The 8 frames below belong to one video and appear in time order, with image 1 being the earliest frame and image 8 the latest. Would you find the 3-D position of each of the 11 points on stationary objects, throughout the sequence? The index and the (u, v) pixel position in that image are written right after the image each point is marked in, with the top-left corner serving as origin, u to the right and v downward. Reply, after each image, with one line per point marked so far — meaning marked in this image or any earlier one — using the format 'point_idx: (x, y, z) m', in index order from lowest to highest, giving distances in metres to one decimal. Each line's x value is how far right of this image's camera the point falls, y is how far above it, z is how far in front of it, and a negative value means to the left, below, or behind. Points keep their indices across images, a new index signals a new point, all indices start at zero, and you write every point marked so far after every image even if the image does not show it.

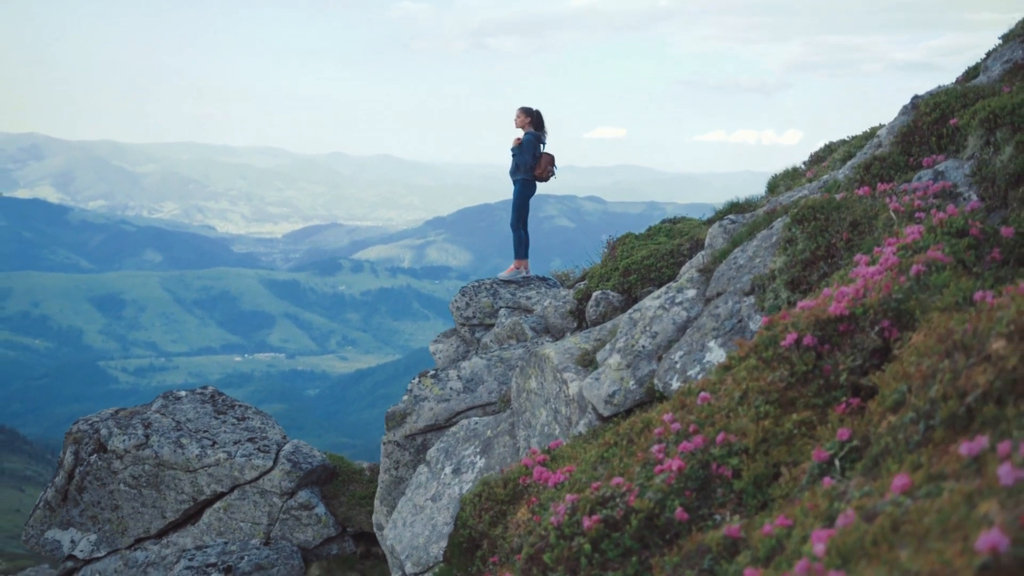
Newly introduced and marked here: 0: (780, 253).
0: (+4.6, +0.6, +19.4) m
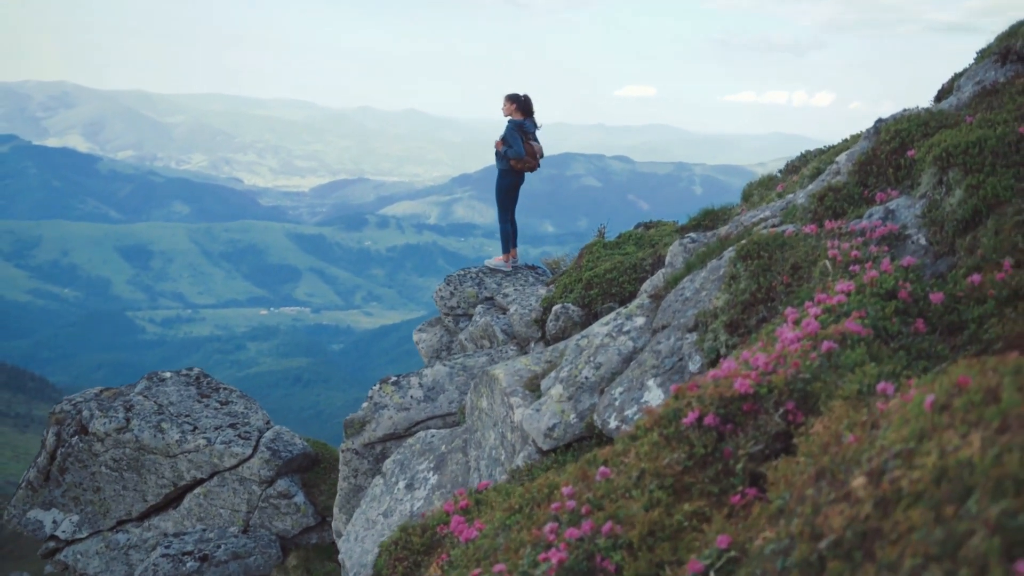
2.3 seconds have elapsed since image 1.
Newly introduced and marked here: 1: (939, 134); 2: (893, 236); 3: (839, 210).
0: (+3.5, 0.0, +18.7) m
1: (+7.2, +2.6, +19.0) m
2: (+5.8, +0.8, +17.2) m
3: (+5.6, +1.3, +19.2) m
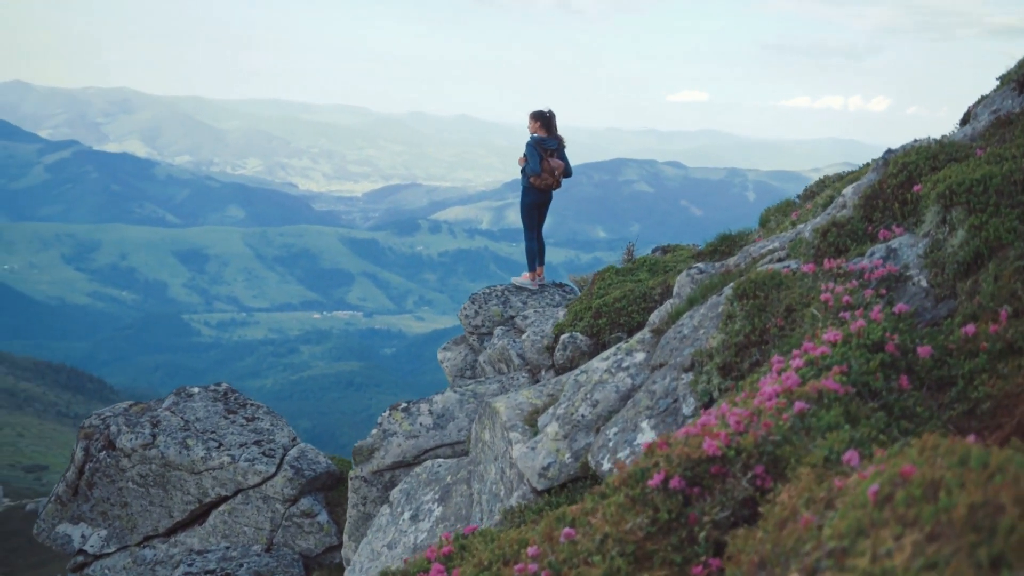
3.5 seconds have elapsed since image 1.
0: (+3.4, -0.6, +18.1) m
1: (+7.0, +1.9, +18.3) m
2: (+5.6, +0.2, +16.5) m
3: (+5.5, +0.7, +18.5) m
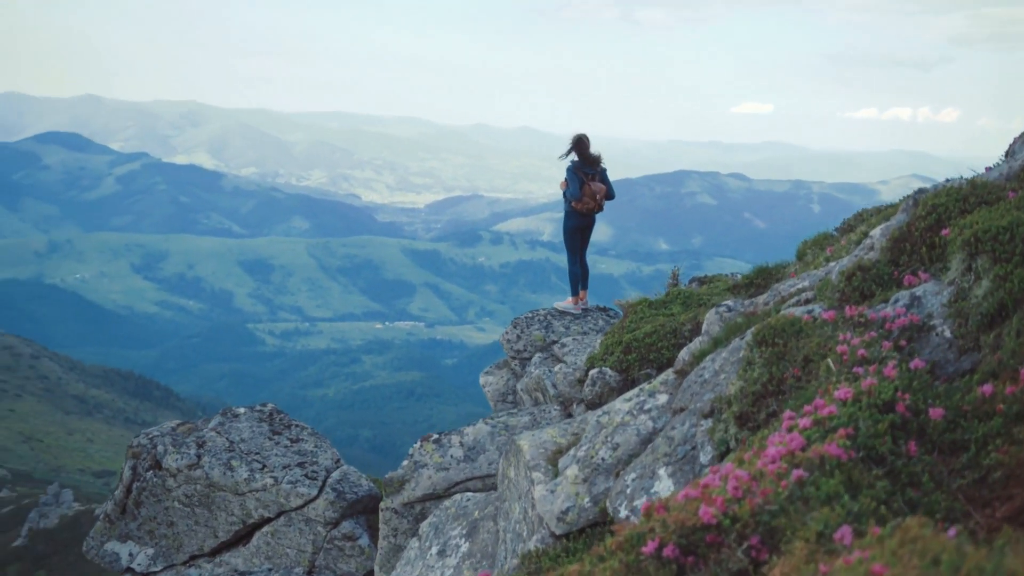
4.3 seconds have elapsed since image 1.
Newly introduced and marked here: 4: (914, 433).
0: (+3.6, -1.4, +17.8) m
1: (+7.3, +1.2, +17.8) m
2: (+5.7, -0.6, +16.1) m
3: (+5.7, 0.0, +18.1) m
4: (+4.5, -1.6, +12.7) m
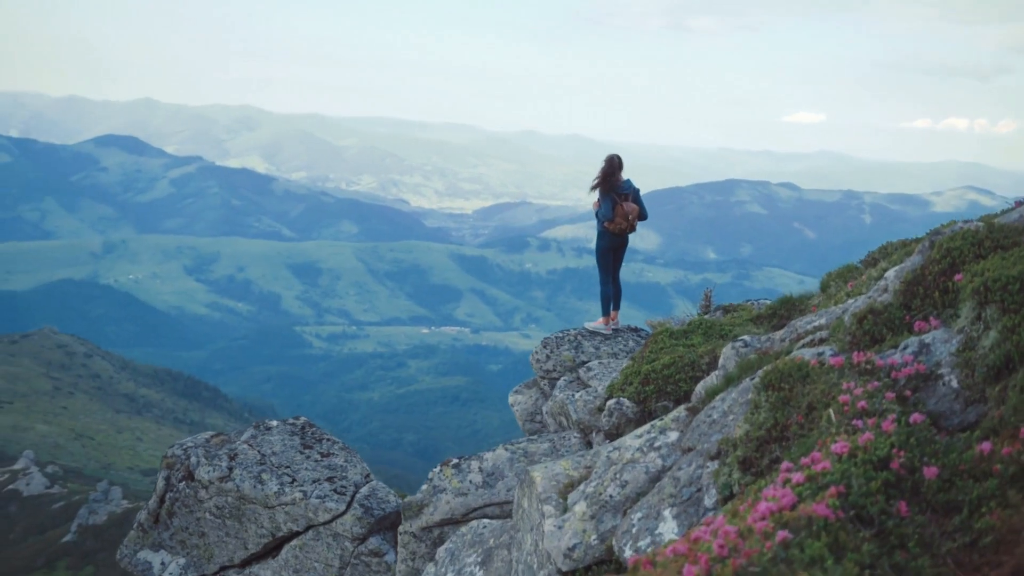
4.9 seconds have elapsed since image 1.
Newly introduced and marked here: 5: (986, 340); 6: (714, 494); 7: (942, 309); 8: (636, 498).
0: (+3.7, -2.0, +17.7) m
1: (+7.4, +0.4, +17.6) m
2: (+5.8, -1.2, +15.9) m
3: (+5.8, -0.8, +17.9) m
4: (+4.4, -2.3, +12.6) m
5: (+6.6, -0.7, +15.7) m
6: (+3.1, -3.1, +17.0) m
7: (+6.7, -0.3, +17.6) m
8: (+2.1, -3.6, +19.5) m
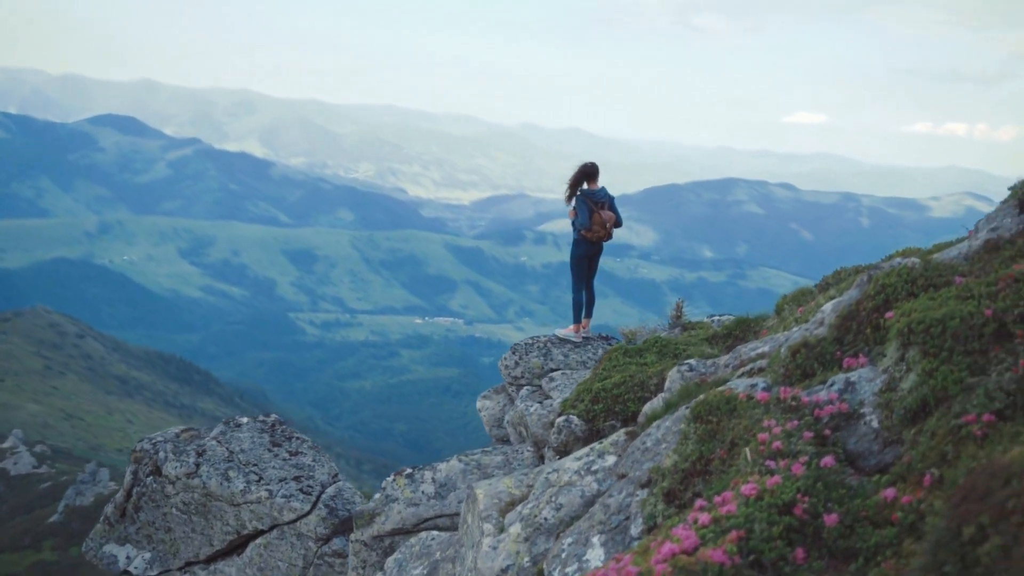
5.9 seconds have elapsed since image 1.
0: (+2.6, -2.5, +17.9) m
1: (+6.4, -0.2, +17.8) m
2: (+4.7, -1.8, +16.1) m
3: (+4.8, -1.3, +18.1) m
4: (+3.3, -2.8, +12.8) m
5: (+5.5, -1.3, +15.9) m
6: (+1.9, -3.6, +17.2) m
7: (+5.7, -0.9, +17.9) m
8: (+1.0, -4.1, +19.7) m
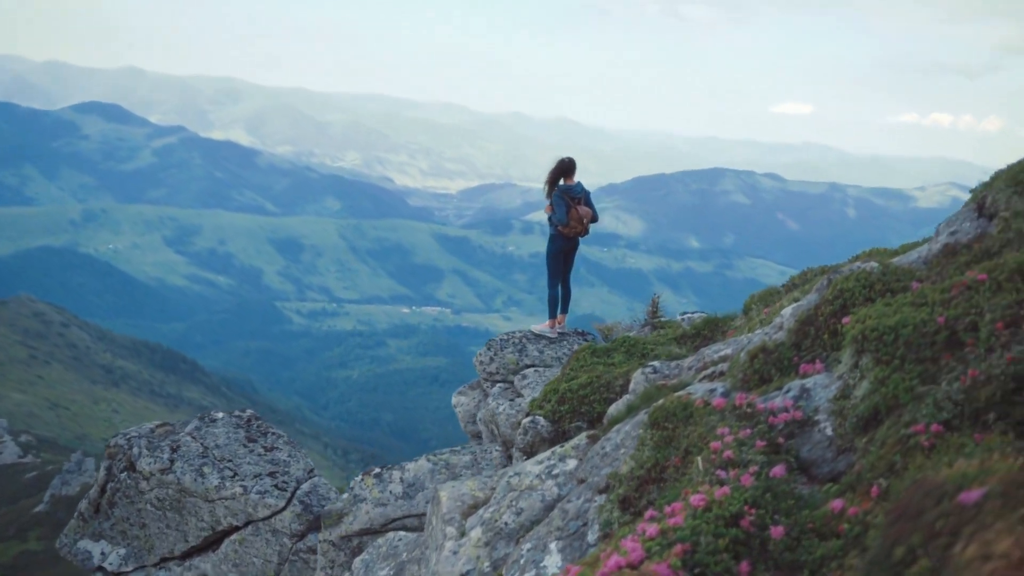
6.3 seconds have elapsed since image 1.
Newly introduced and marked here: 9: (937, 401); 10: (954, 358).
0: (+1.9, -2.6, +17.9) m
1: (+5.7, -0.3, +17.8) m
2: (+4.1, -1.9, +16.1) m
3: (+4.1, -1.4, +18.2) m
4: (+2.7, -3.0, +12.8) m
5: (+4.9, -1.4, +15.9) m
6: (+1.3, -3.7, +17.2) m
7: (+5.0, -1.0, +17.9) m
8: (+0.3, -4.2, +19.7) m
9: (+5.4, -1.4, +14.4) m
10: (+5.9, -0.9, +14.9) m
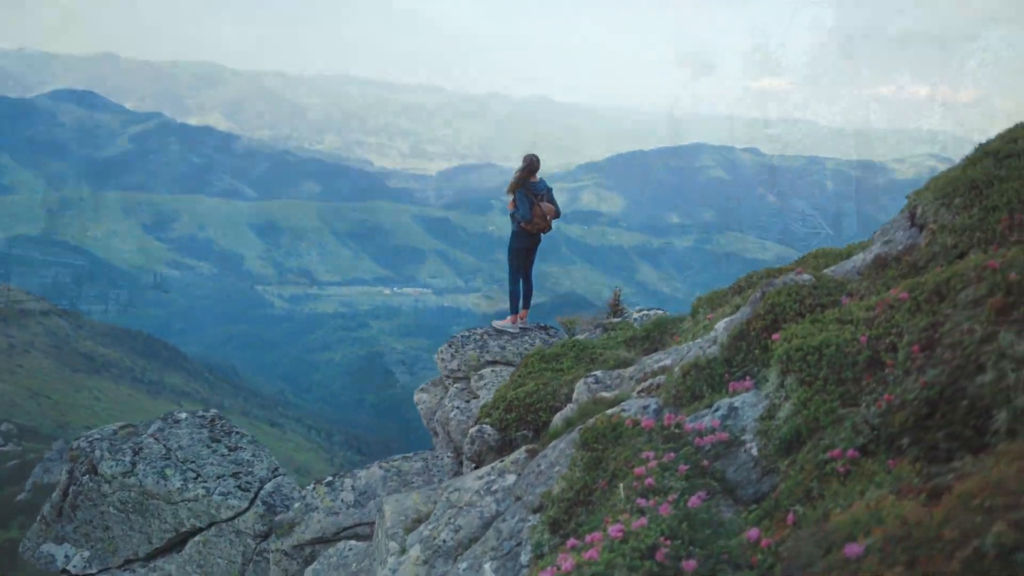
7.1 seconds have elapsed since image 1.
0: (+0.8, -2.9, +17.9) m
1: (+4.6, -0.5, +17.9) m
2: (+3.0, -2.2, +16.2) m
3: (+3.0, -1.7, +18.2) m
4: (+1.8, -3.3, +12.8) m
5: (+3.8, -1.7, +15.9) m
6: (+0.2, -4.0, +17.2) m
7: (+3.9, -1.3, +17.9) m
8: (-0.8, -4.5, +19.7) m
9: (+4.4, -1.7, +14.4) m
10: (+4.8, -1.2, +15.0) m
